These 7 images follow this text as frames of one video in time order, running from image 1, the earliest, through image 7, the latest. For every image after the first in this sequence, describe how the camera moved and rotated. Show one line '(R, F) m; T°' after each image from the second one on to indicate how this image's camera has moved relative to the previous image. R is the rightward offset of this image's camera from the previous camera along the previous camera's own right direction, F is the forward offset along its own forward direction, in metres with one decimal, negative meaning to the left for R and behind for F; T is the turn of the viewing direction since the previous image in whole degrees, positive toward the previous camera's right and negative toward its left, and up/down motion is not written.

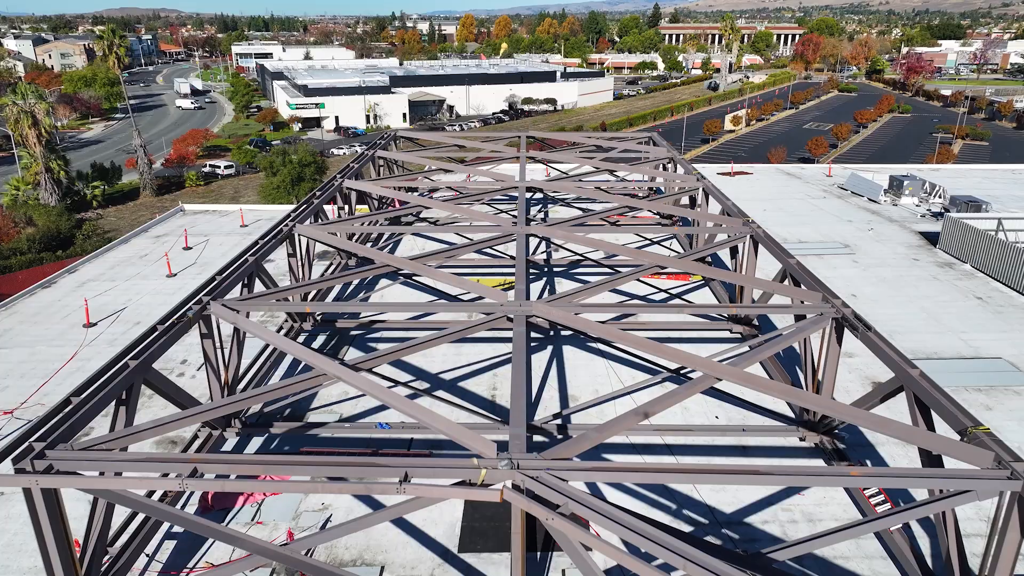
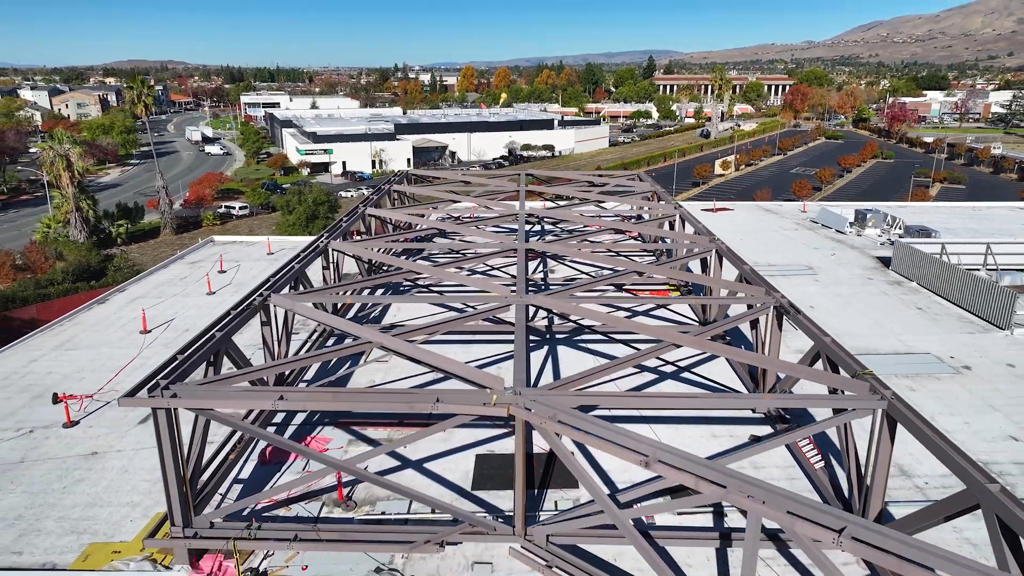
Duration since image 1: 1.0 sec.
(0.0, -1.5) m; 0°
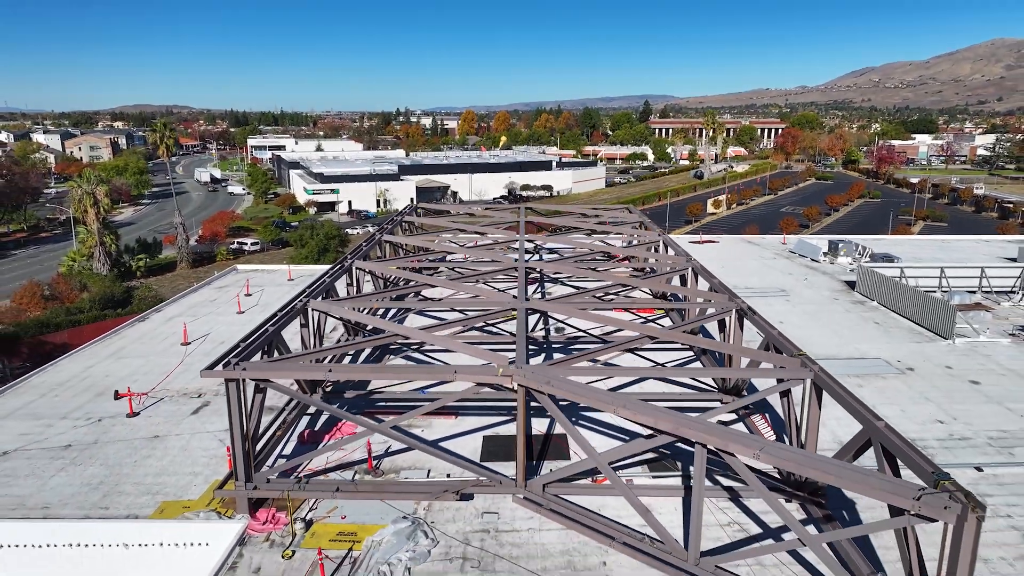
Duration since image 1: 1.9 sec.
(0.0, -1.4) m; 0°
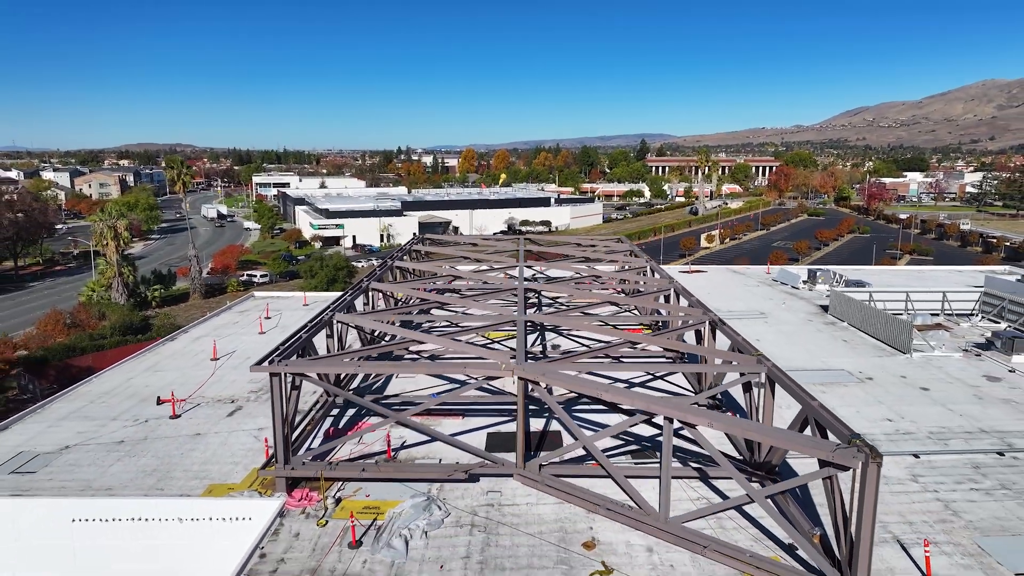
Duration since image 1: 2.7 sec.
(0.0, -1.3) m; 0°
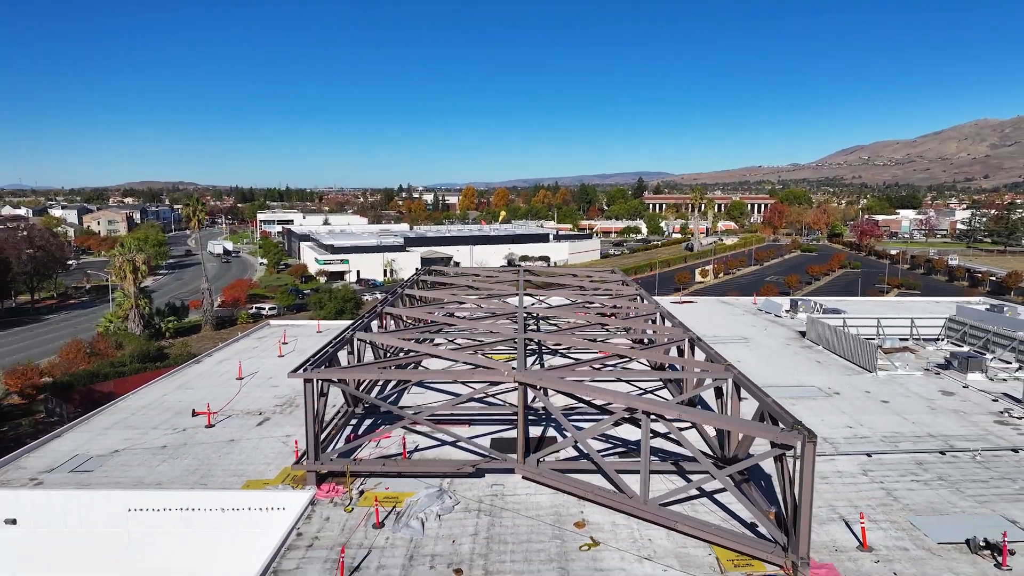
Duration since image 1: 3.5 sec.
(0.0, -1.4) m; 0°
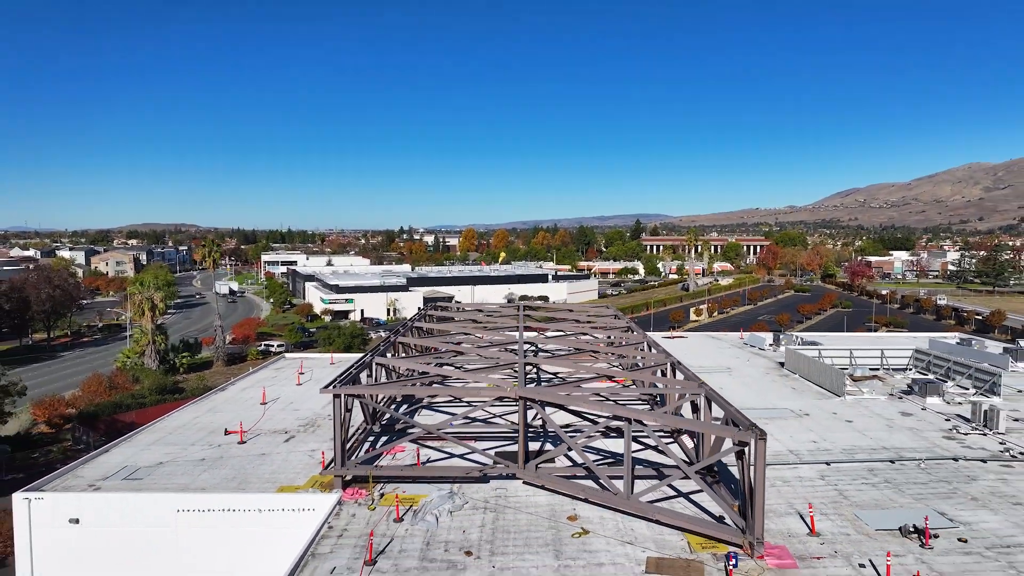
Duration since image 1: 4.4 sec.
(0.0, -1.6) m; 0°
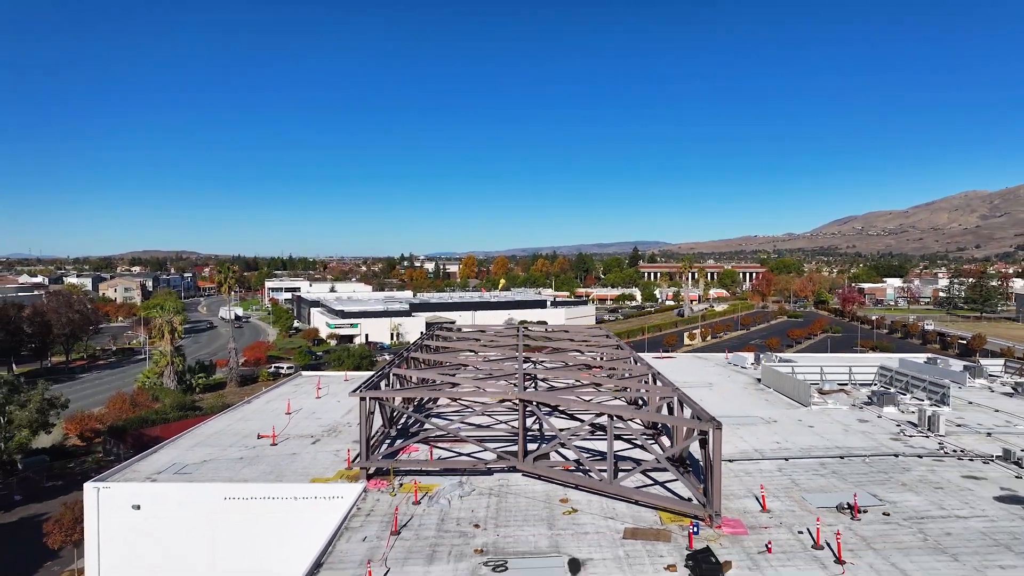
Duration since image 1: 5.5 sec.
(0.0, -2.0) m; 0°
